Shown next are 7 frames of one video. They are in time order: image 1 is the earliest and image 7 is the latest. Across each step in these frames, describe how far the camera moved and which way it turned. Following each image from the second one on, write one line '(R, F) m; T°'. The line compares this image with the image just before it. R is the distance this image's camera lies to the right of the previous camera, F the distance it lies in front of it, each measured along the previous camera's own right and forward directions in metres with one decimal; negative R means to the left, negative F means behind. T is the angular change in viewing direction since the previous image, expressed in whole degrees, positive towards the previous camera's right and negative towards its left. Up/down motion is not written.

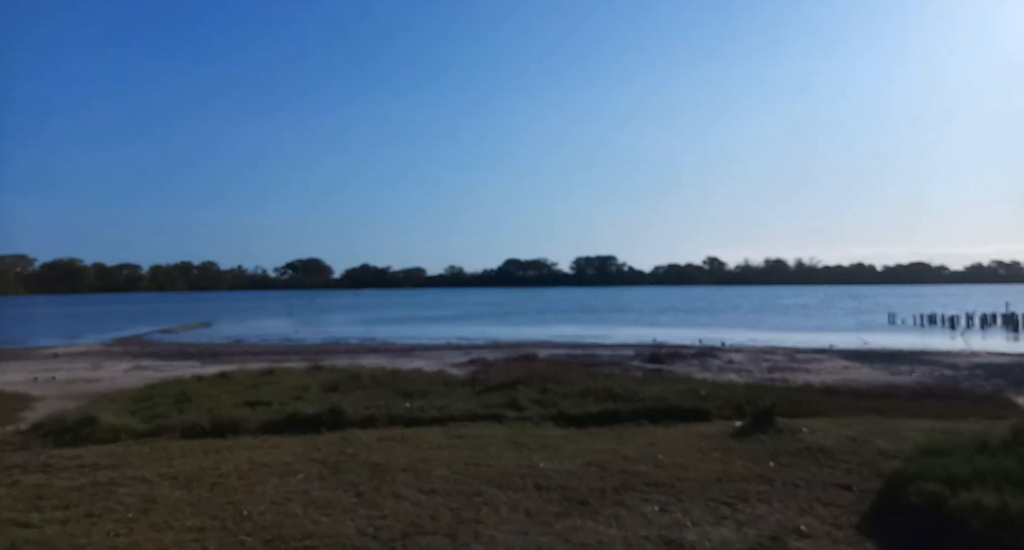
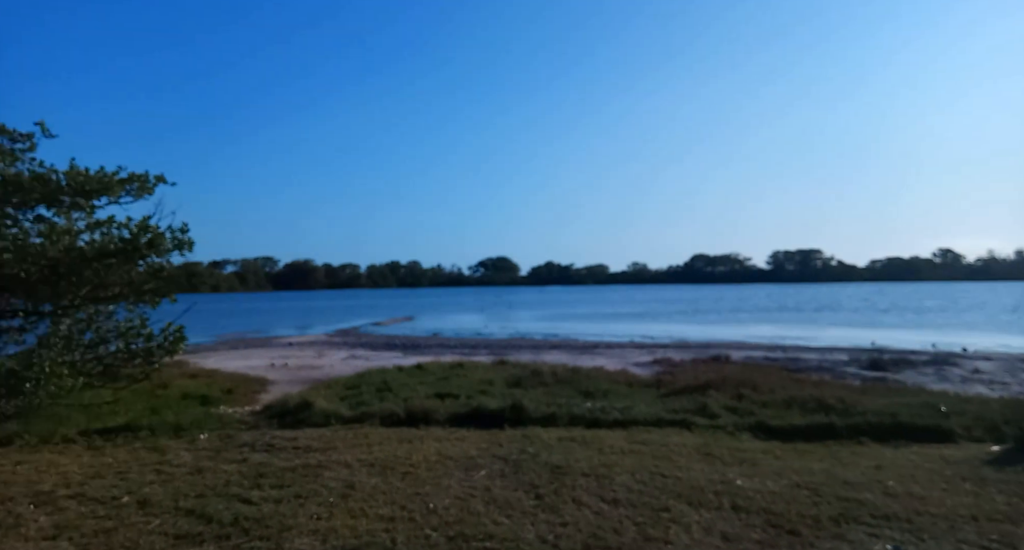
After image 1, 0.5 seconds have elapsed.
(0.0, +0.2) m; -13°
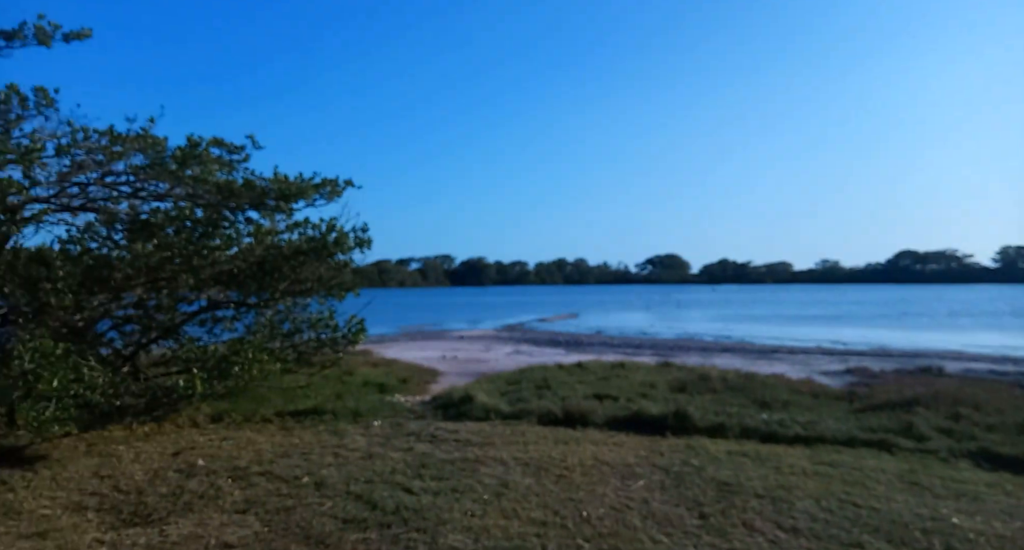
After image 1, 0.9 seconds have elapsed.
(0.0, +0.3) m; -12°
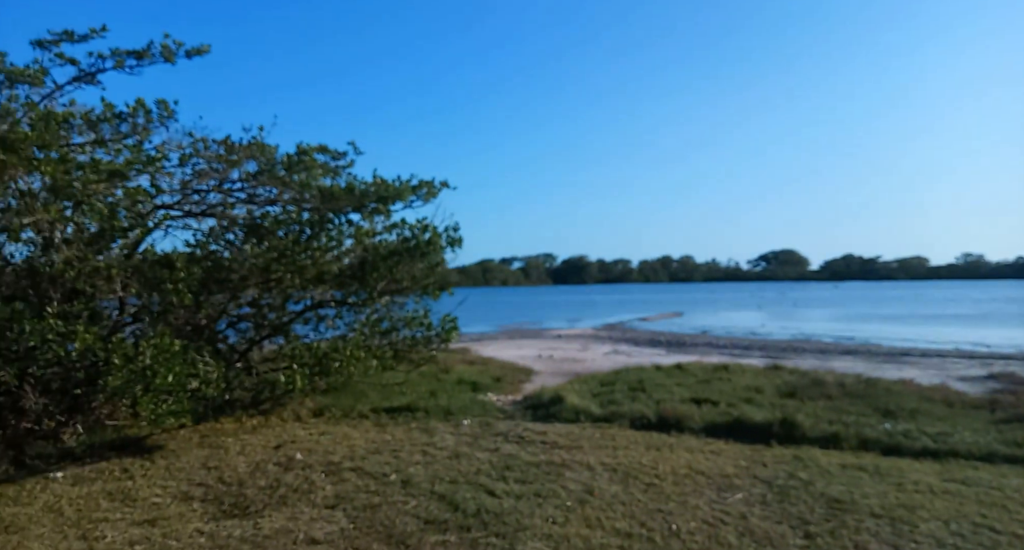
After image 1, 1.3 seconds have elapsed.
(+0.1, +0.1) m; -8°
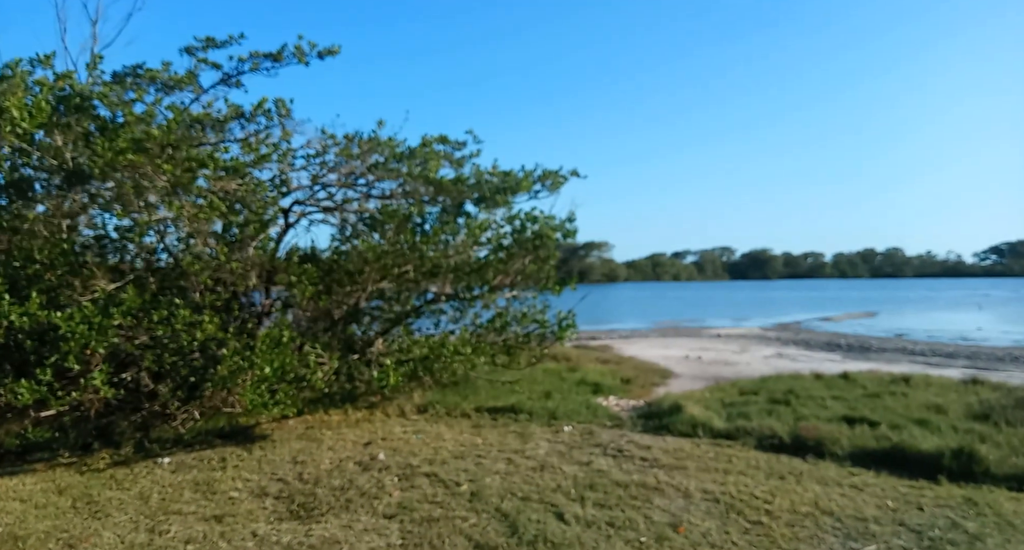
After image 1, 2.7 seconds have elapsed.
(+0.7, +0.6) m; -14°
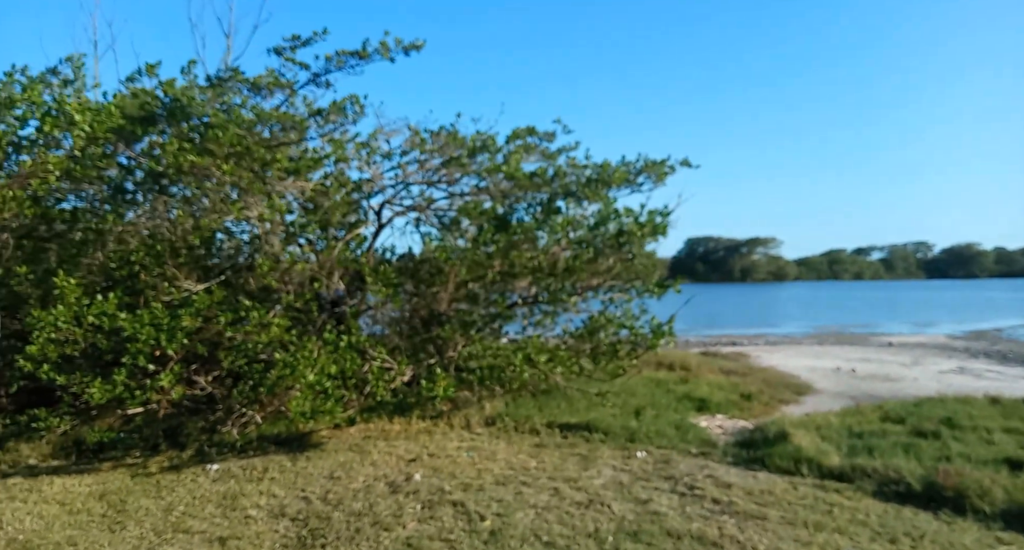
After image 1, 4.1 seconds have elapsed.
(+0.8, +0.9) m; -13°
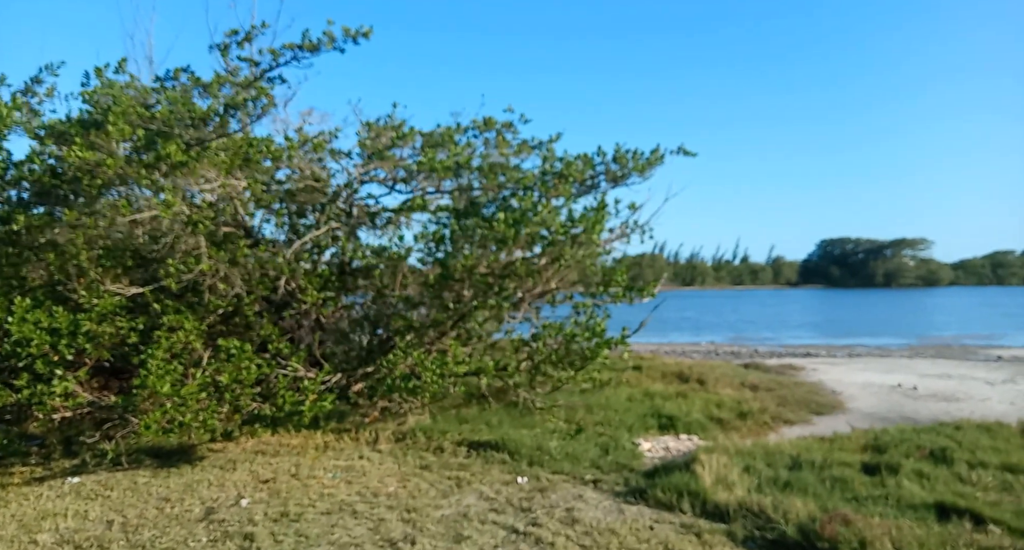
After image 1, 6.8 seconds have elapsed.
(+1.9, +0.9) m; -10°
